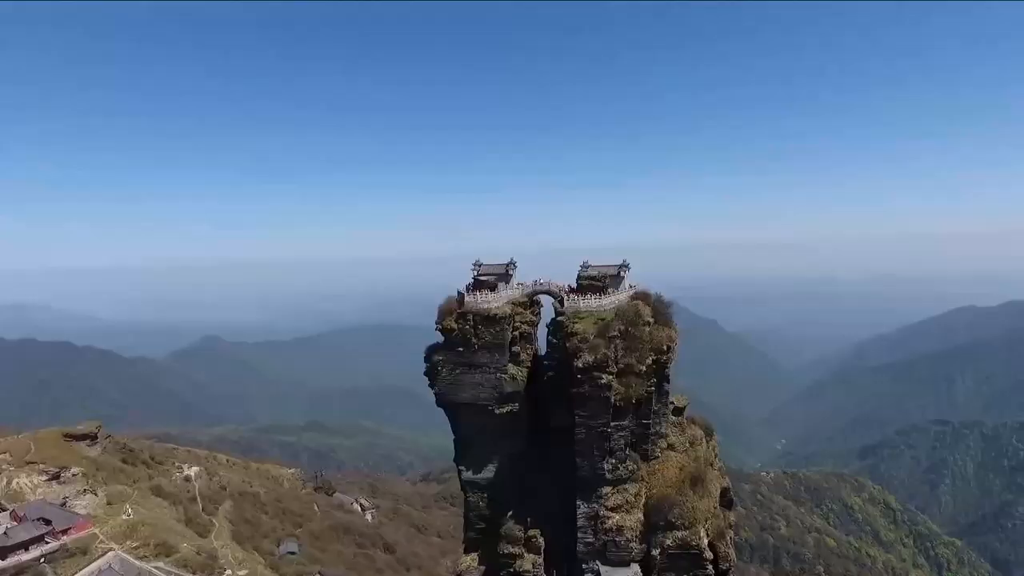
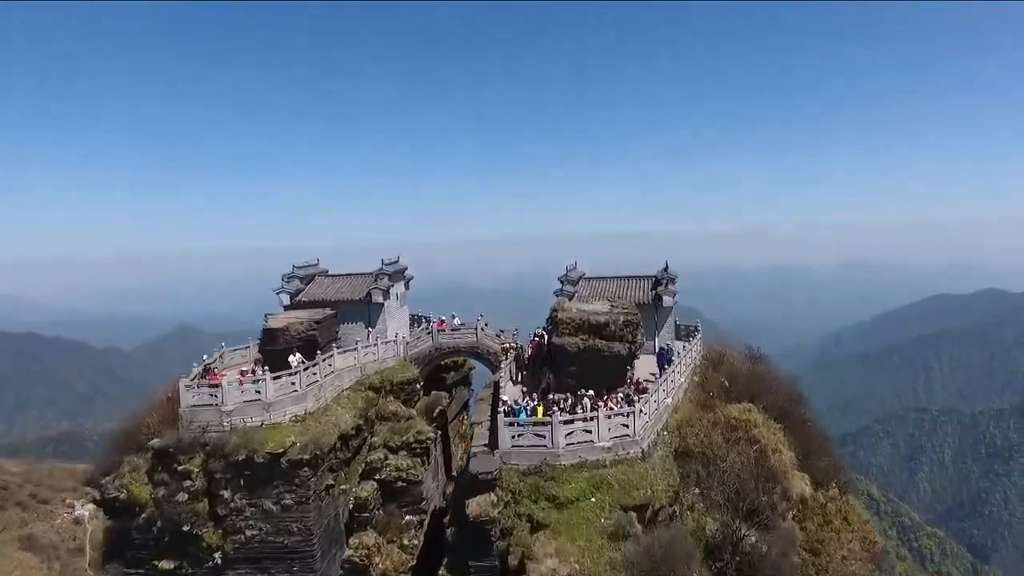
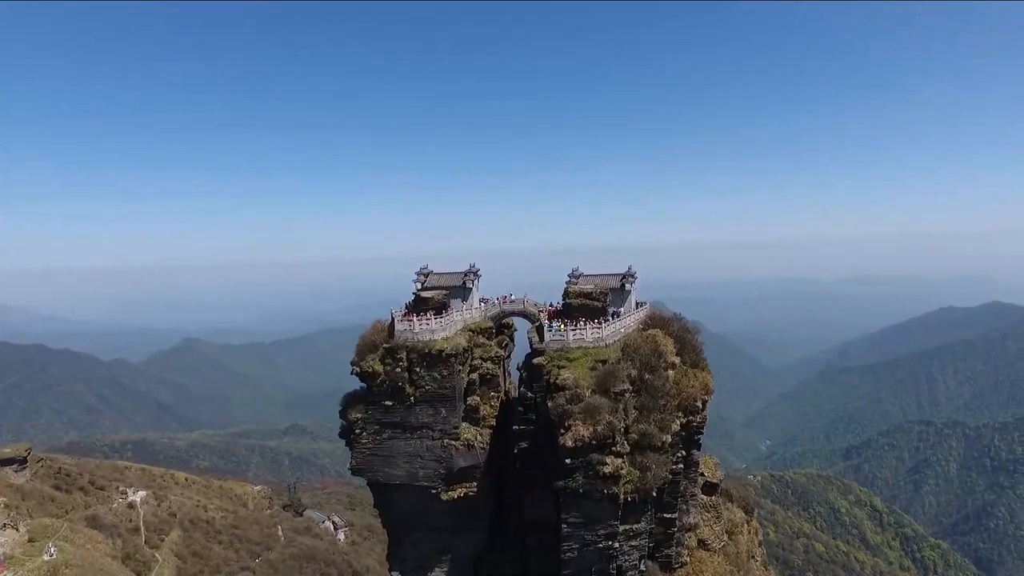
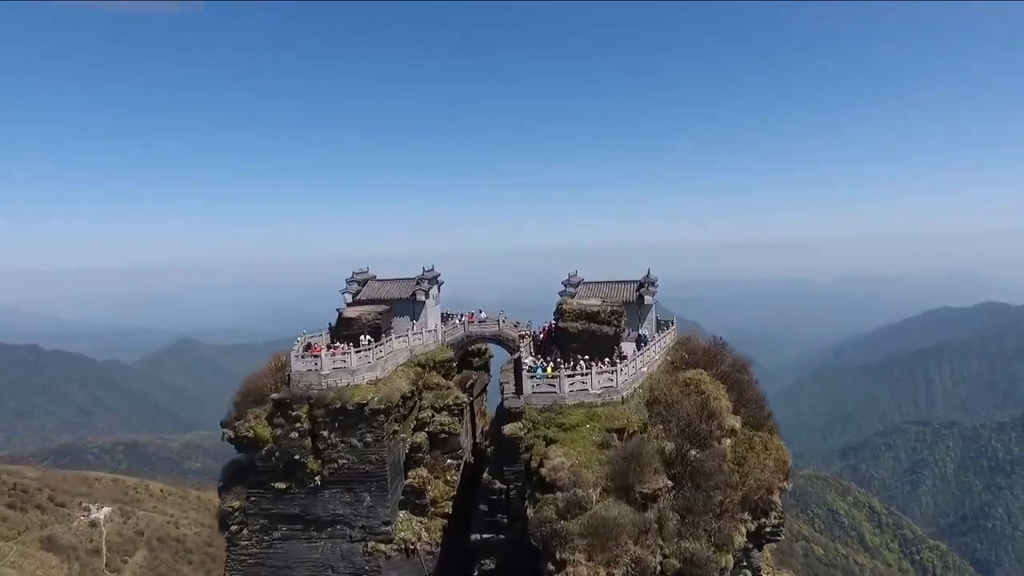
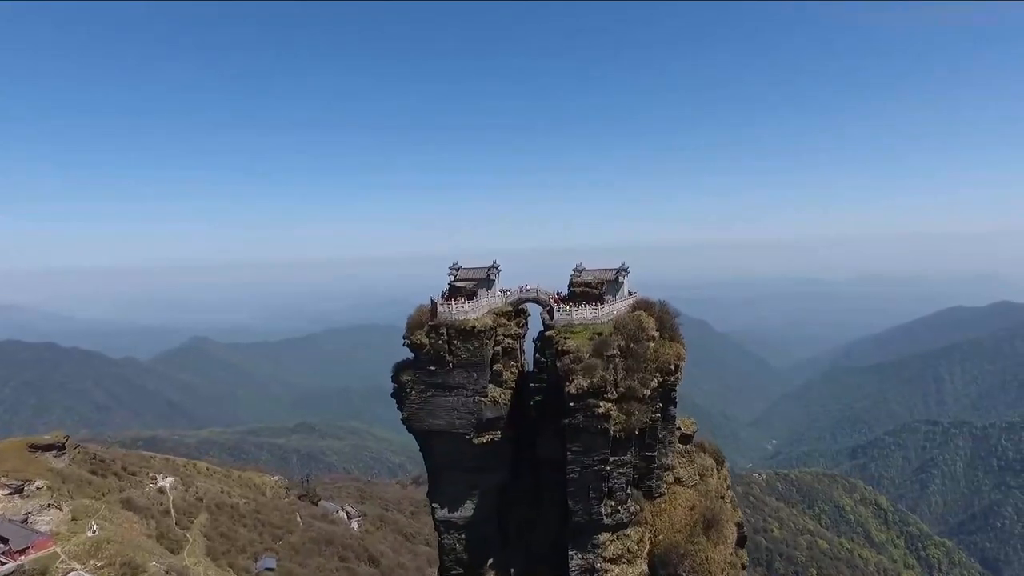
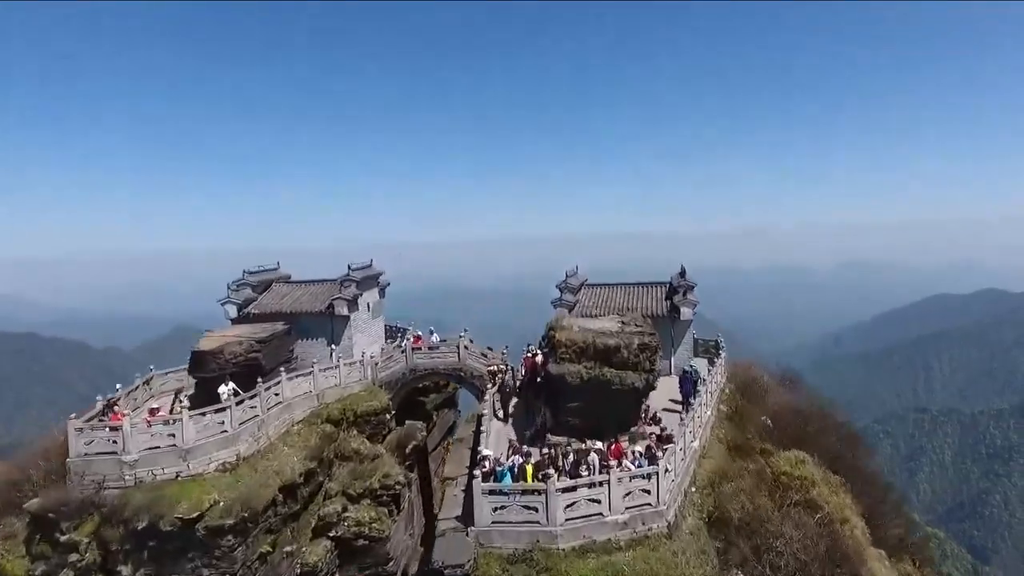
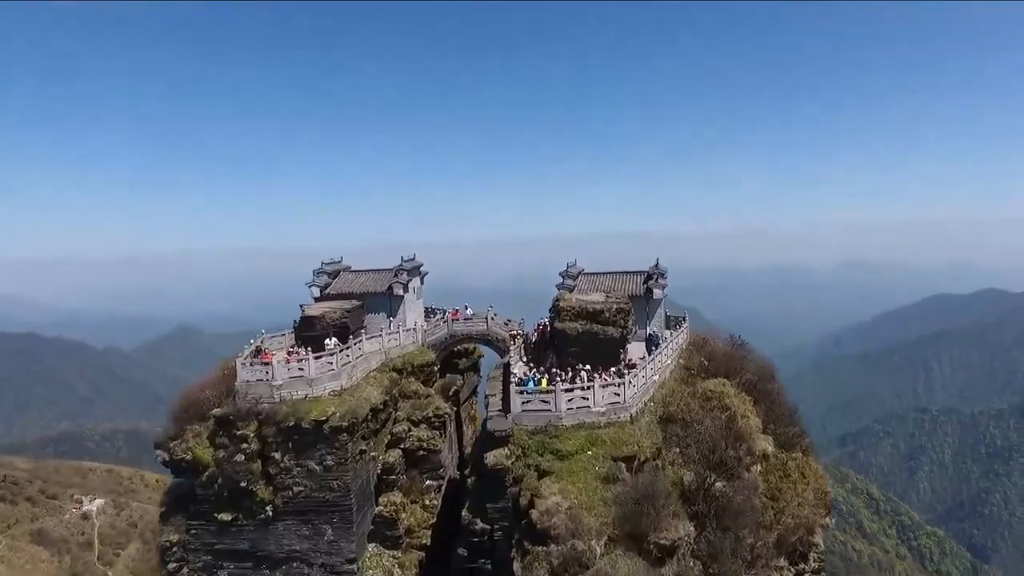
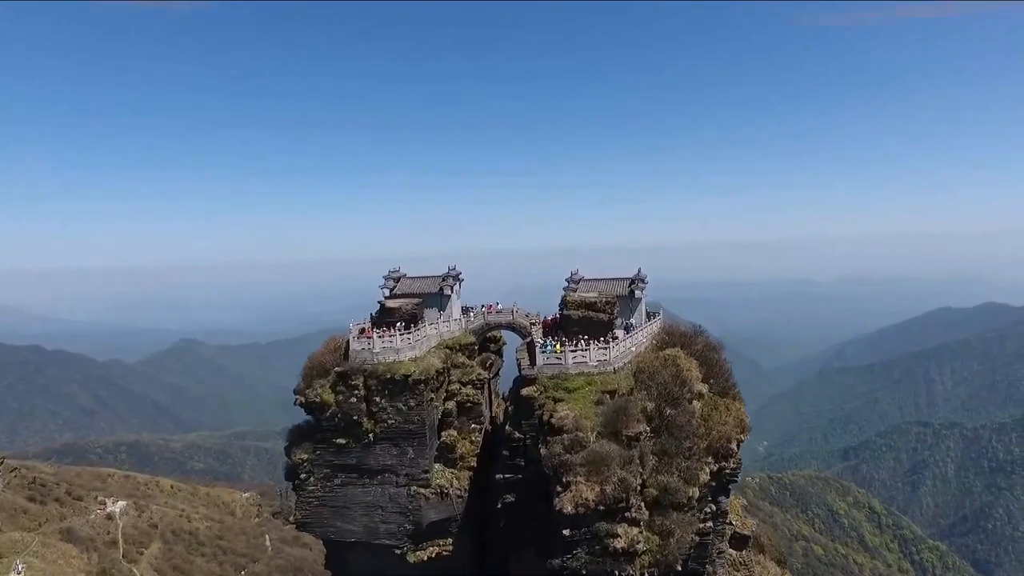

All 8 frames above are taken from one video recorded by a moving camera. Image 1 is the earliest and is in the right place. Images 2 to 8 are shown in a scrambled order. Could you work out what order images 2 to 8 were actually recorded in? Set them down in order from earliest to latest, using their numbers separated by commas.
5, 3, 8, 4, 7, 2, 6
